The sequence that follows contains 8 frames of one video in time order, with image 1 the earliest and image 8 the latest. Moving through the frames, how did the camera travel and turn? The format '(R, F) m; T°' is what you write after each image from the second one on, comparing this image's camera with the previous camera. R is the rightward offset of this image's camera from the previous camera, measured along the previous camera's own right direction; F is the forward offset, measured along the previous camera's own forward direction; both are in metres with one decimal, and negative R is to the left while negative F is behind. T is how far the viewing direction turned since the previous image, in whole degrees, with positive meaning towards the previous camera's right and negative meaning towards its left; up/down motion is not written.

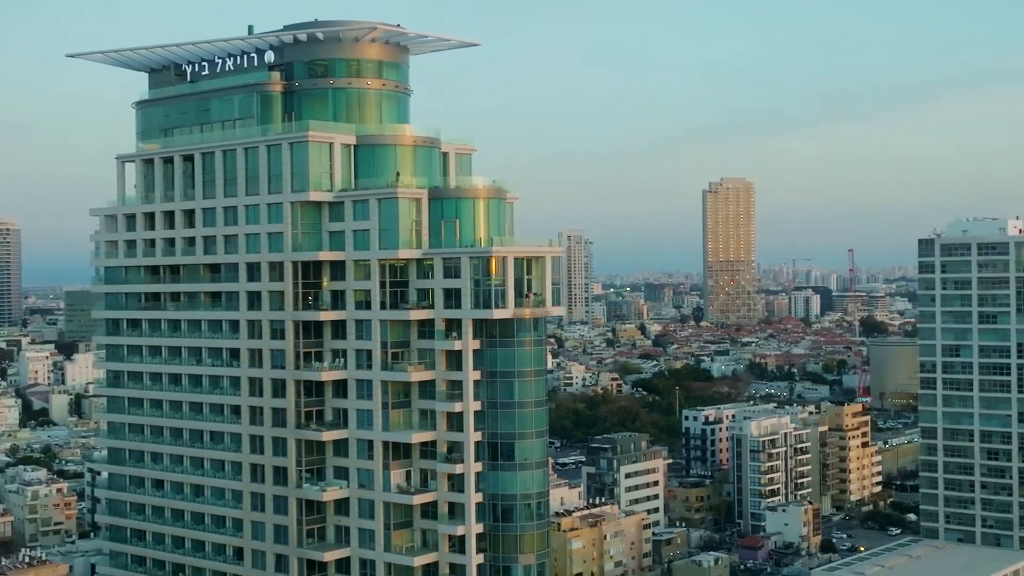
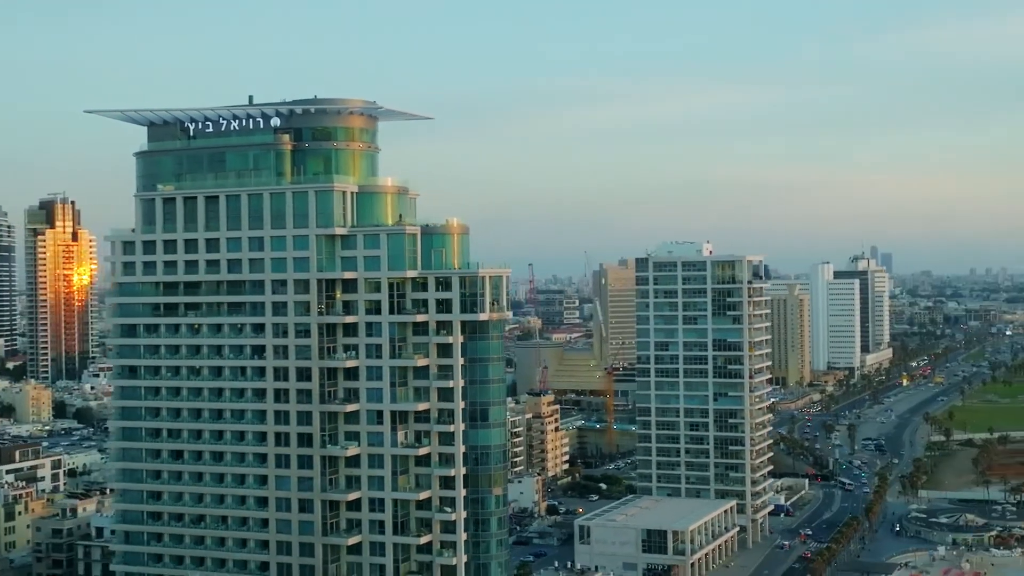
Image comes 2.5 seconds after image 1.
(-14.8, -13.2) m; +17°
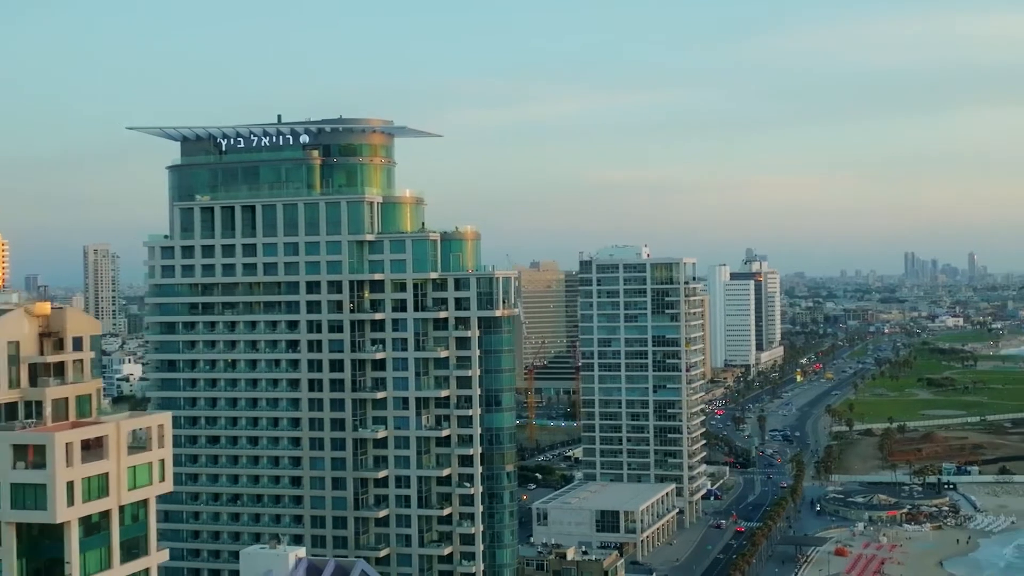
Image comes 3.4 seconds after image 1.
(-5.6, -6.6) m; +5°
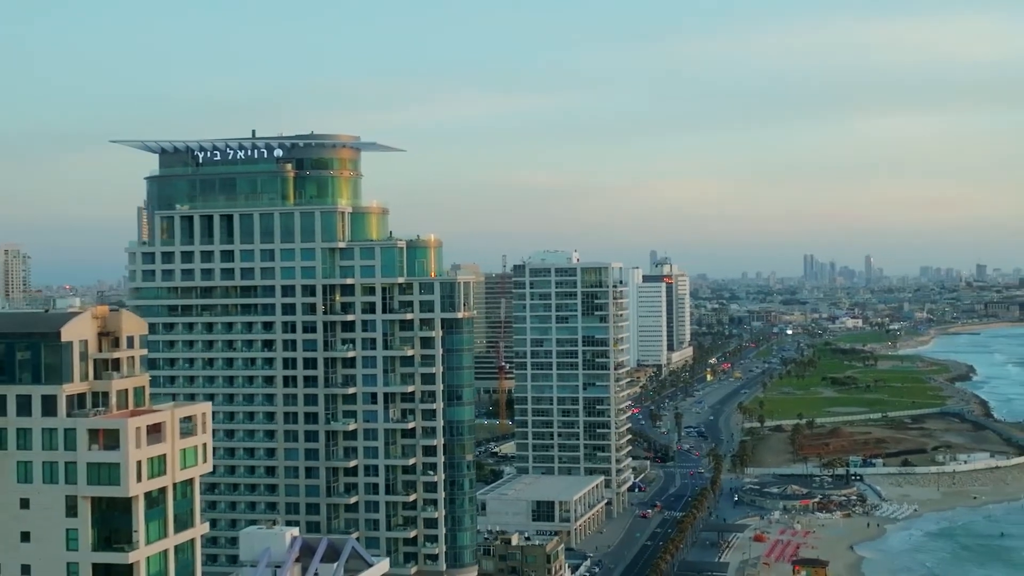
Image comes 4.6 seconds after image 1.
(-2.6, -5.2) m; +4°
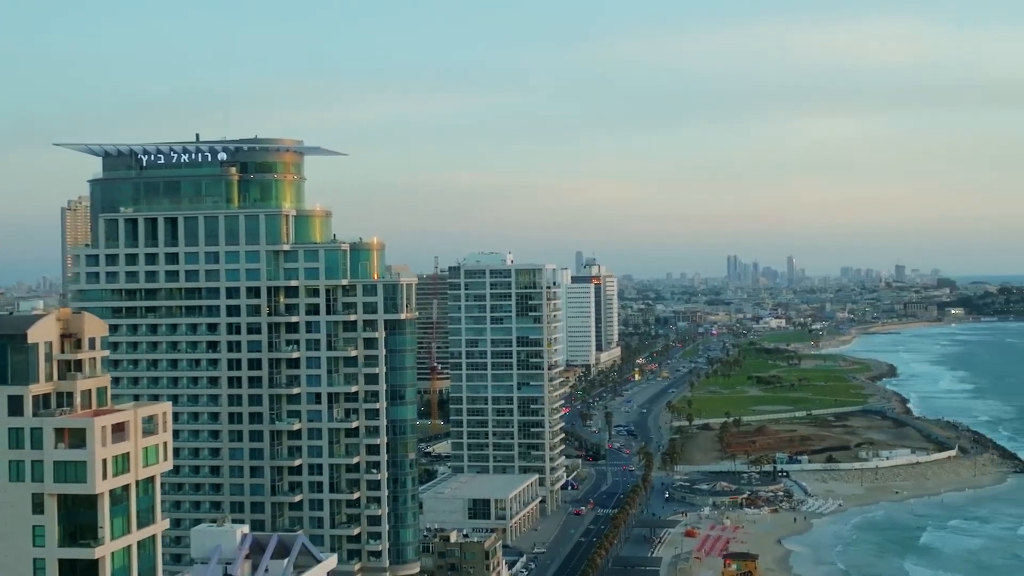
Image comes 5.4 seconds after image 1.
(-0.8, -1.5) m; +3°
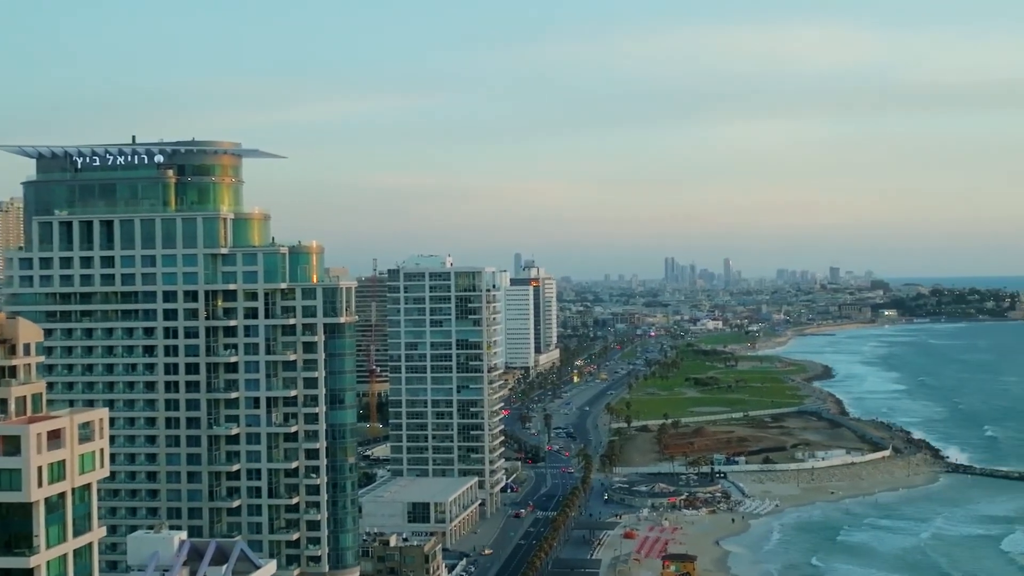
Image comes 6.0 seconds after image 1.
(-0.1, 0.0) m; +3°
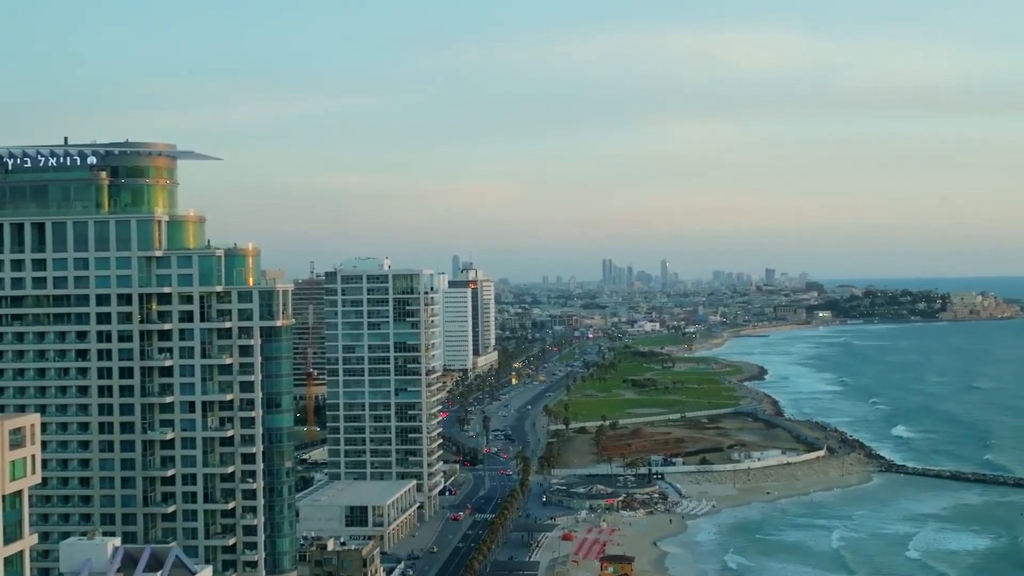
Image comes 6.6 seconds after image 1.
(0.0, 0.0) m; +3°
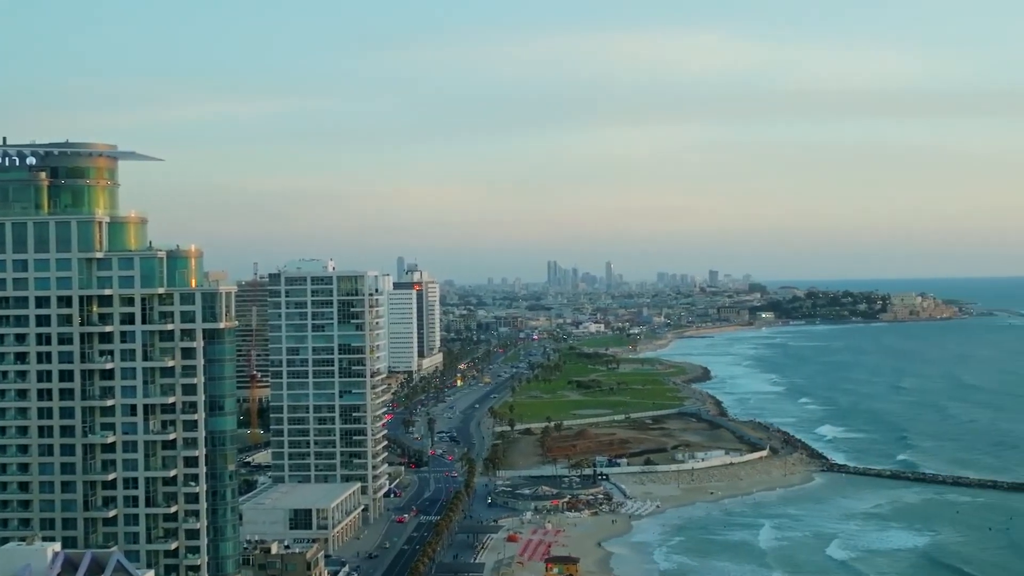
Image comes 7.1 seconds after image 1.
(0.0, -0.1) m; +2°
